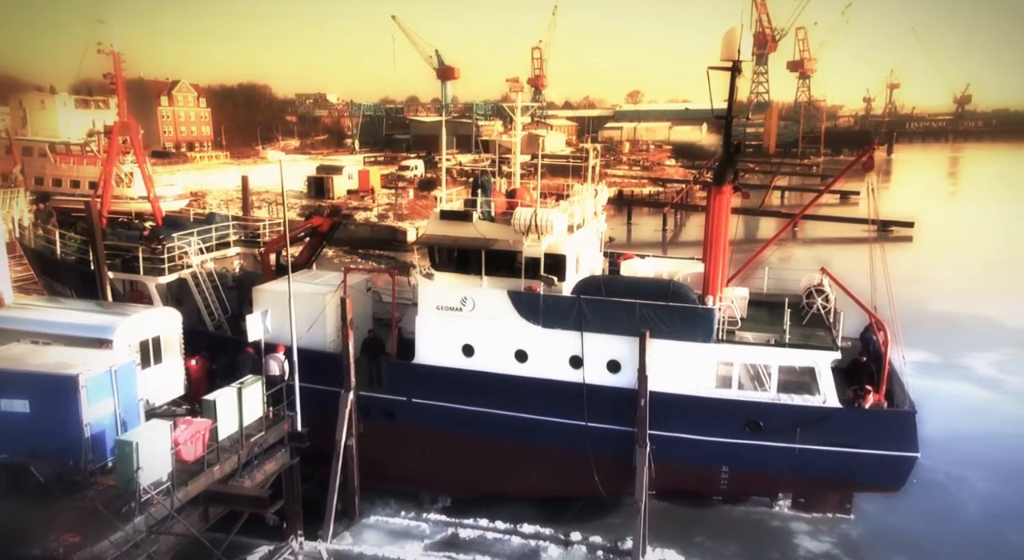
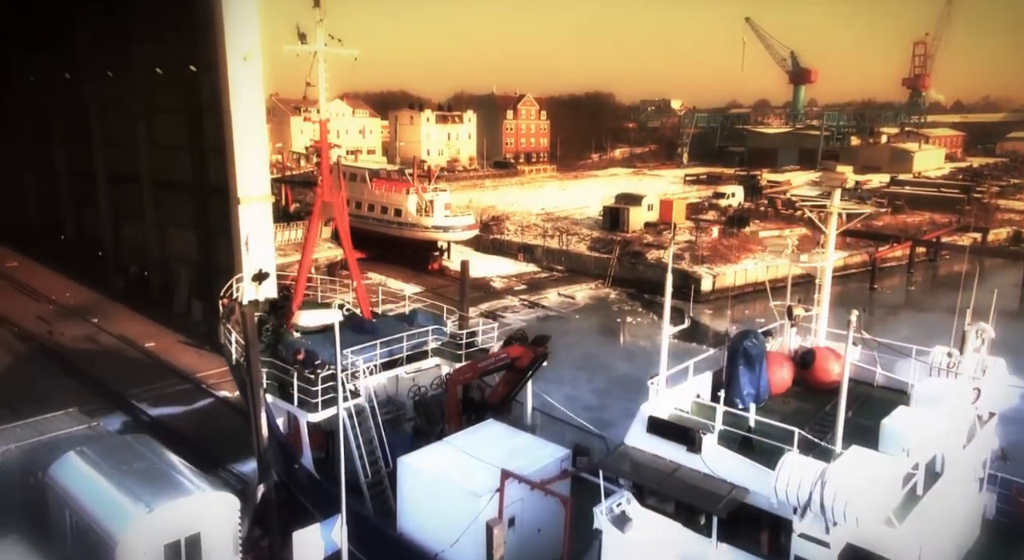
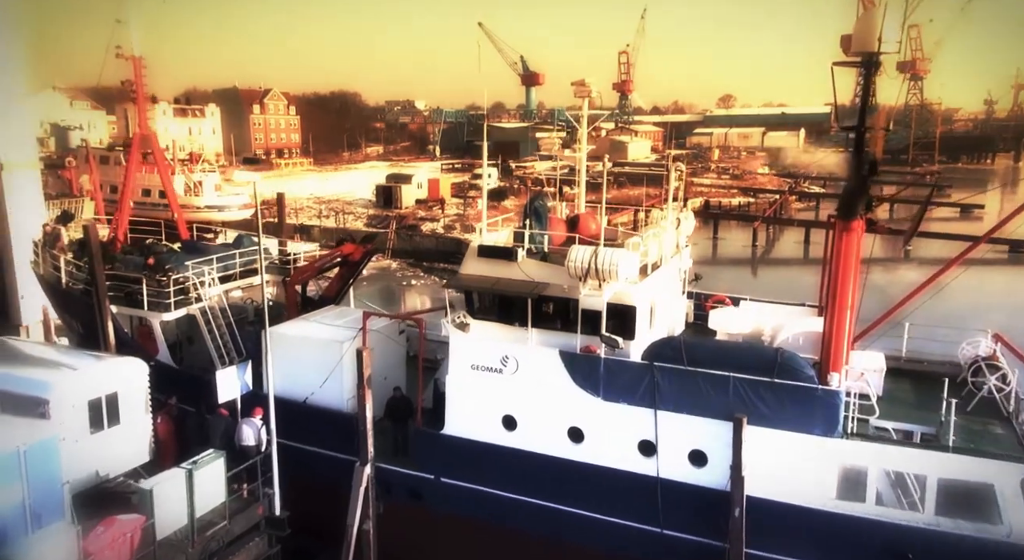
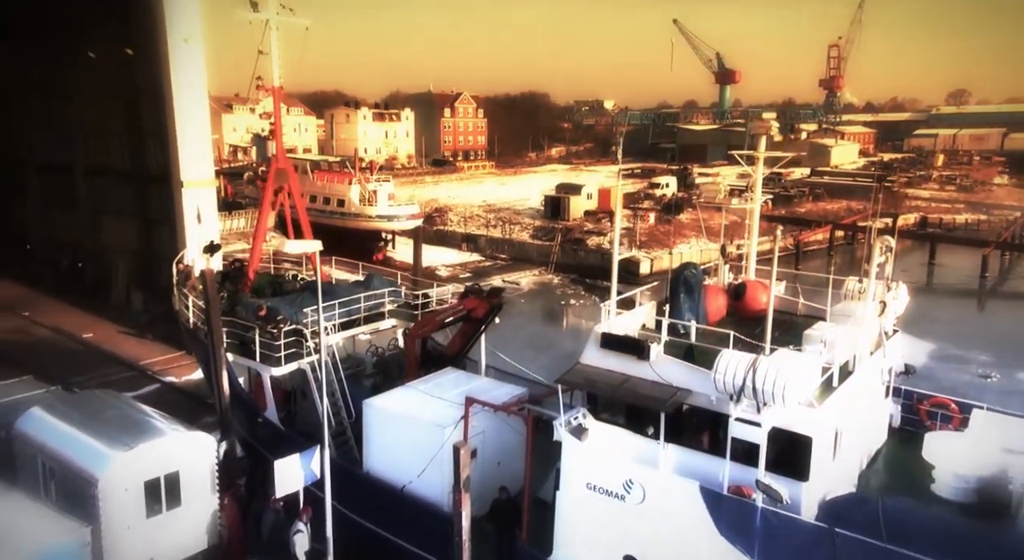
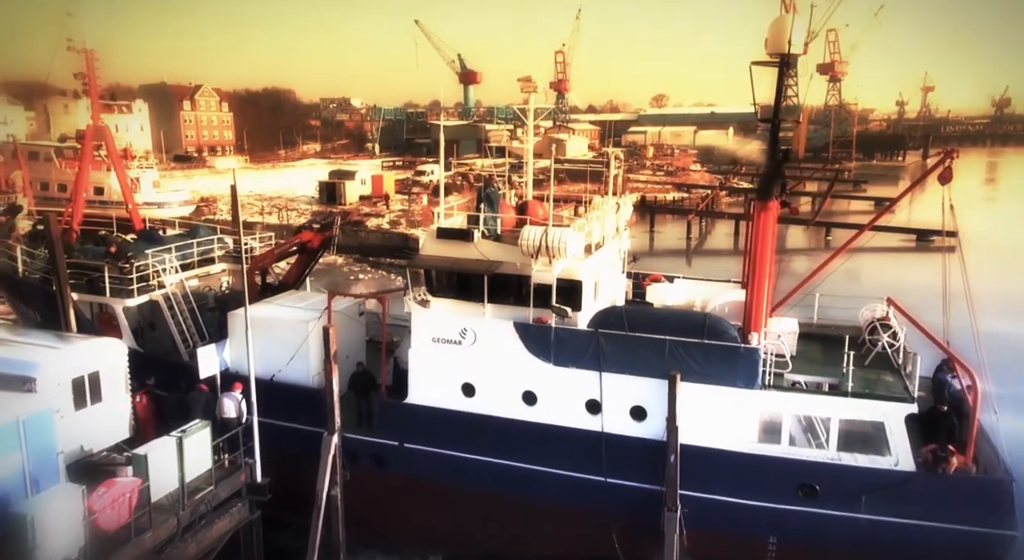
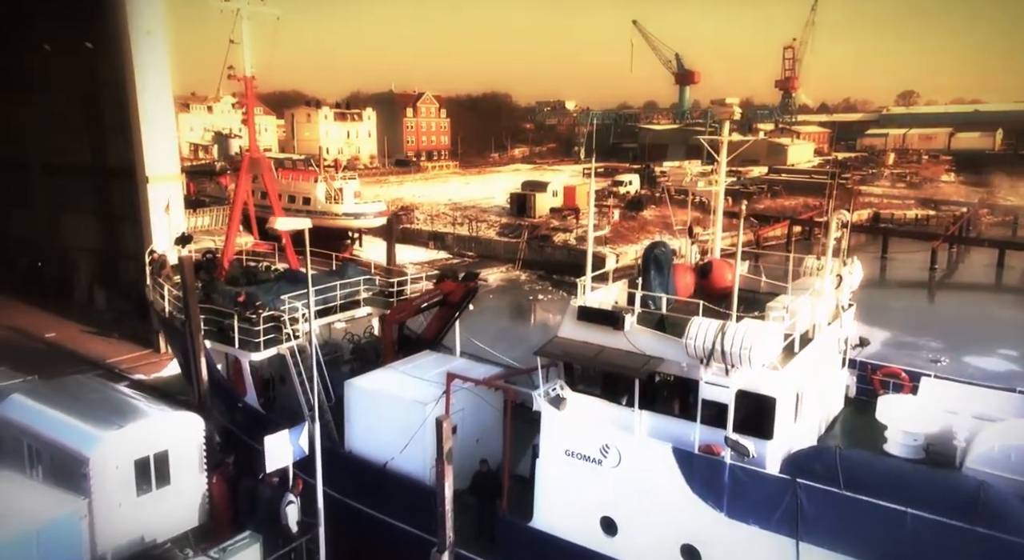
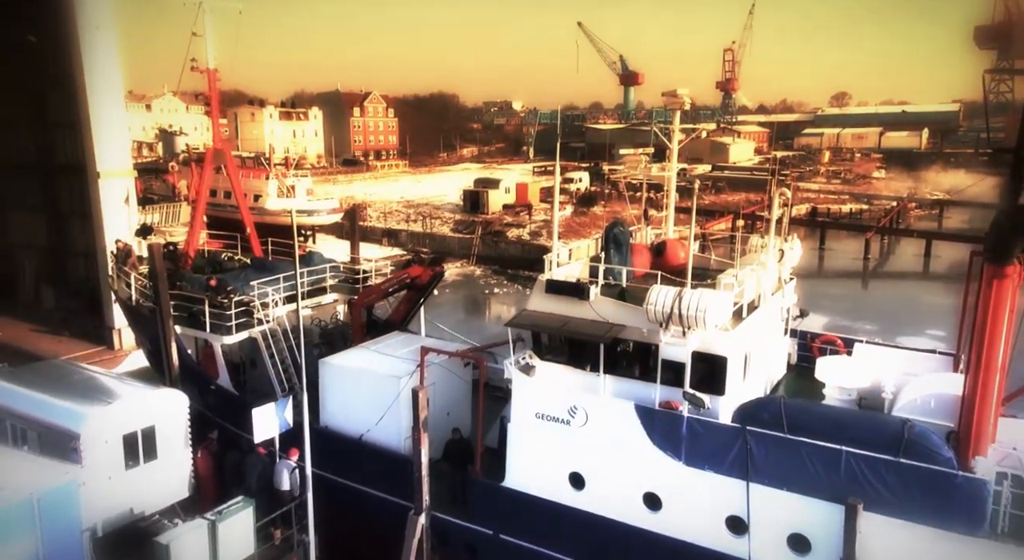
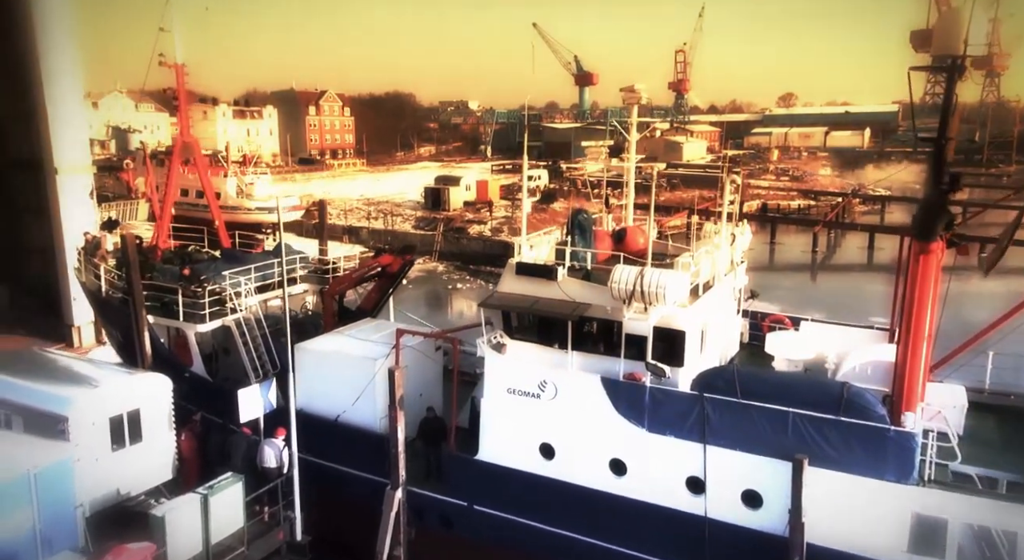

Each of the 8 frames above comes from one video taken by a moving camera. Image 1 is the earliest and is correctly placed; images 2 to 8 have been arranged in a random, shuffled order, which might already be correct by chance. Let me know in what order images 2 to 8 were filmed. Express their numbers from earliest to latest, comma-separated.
5, 3, 8, 7, 6, 4, 2
